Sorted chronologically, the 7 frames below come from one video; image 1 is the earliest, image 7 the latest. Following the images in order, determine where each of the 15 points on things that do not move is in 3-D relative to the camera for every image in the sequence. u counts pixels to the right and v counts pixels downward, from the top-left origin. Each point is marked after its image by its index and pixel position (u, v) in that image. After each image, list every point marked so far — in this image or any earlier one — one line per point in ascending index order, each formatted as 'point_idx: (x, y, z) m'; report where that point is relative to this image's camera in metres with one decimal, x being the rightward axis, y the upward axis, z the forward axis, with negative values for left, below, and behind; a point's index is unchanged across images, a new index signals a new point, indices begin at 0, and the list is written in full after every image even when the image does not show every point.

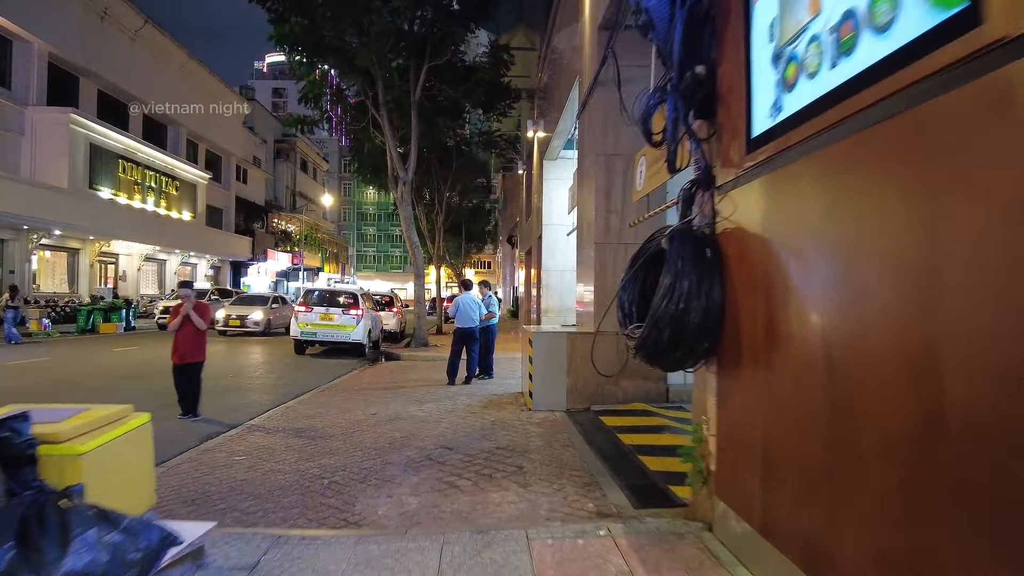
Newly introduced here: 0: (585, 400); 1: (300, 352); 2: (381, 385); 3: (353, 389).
0: (+0.9, -1.5, +8.4) m
1: (-5.8, -1.7, +17.8) m
2: (-2.3, -1.7, +11.5) m
3: (-2.7, -1.7, +11.0) m
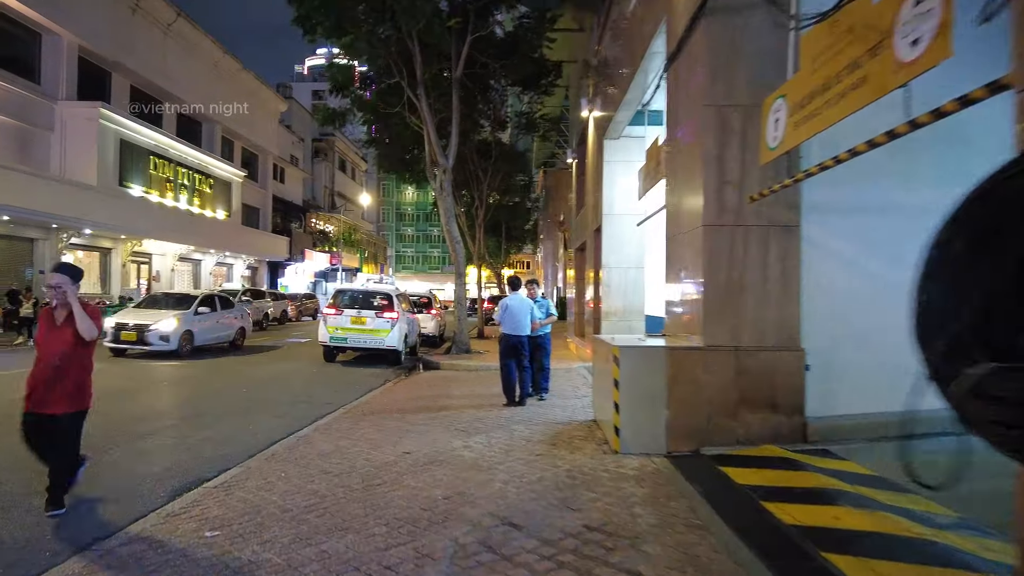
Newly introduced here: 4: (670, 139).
0: (+1.7, -1.4, +6.2) m
1: (-4.5, -1.8, +15.9) m
2: (-1.4, -1.7, +9.4) m
3: (-1.8, -1.7, +8.9) m
4: (+1.9, +1.8, +7.8) m
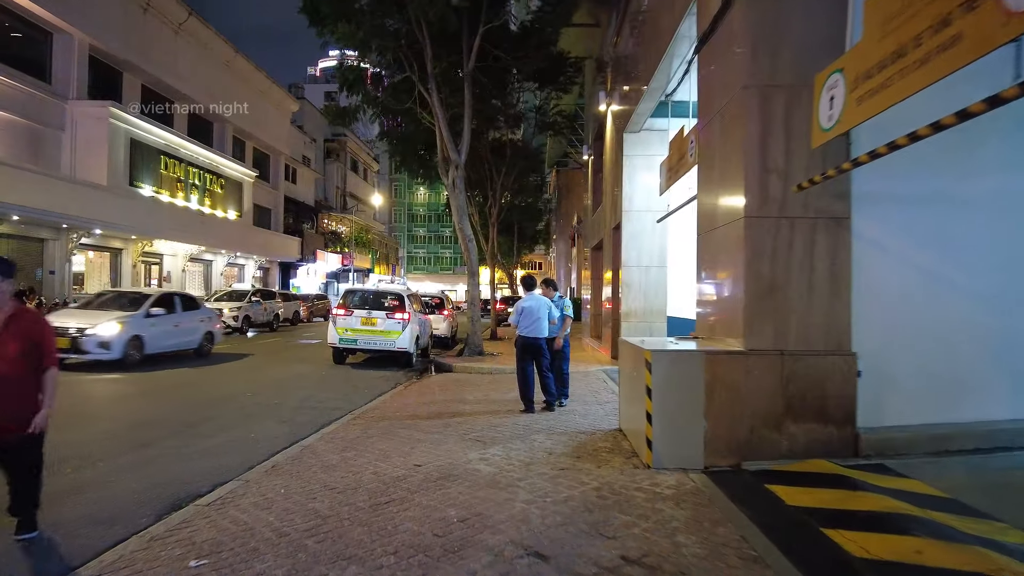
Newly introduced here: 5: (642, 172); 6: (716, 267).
0: (+1.9, -1.4, +5.6) m
1: (-4.1, -1.8, +15.4) m
2: (-1.1, -1.7, +8.9) m
3: (-1.5, -1.7, +8.4) m
4: (+2.1, +1.8, +7.2) m
5: (+2.7, +2.4, +13.6) m
6: (+2.1, +0.2, +6.7) m
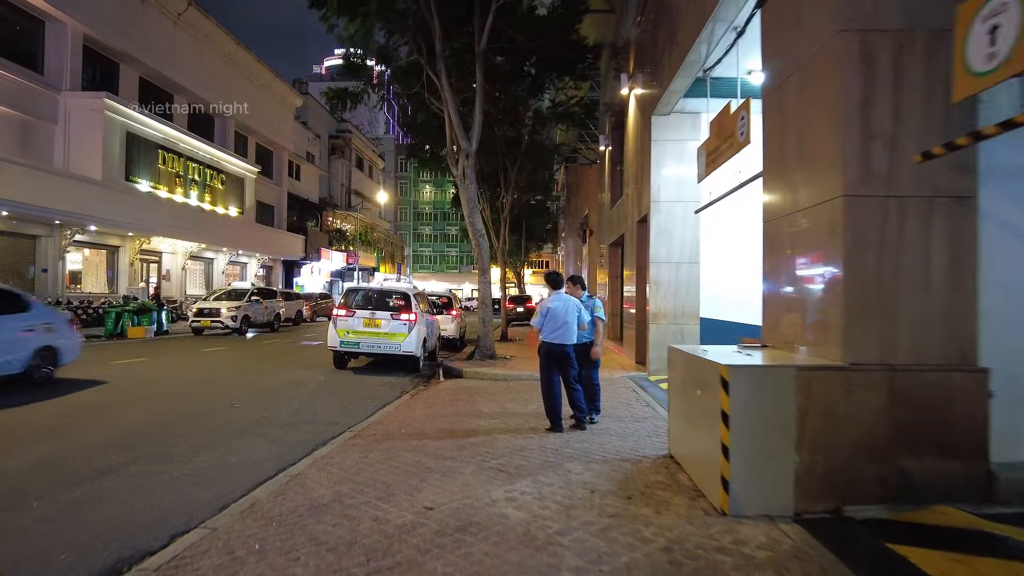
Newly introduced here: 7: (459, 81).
0: (+2.1, -1.4, +4.4) m
1: (-3.8, -1.7, +14.3) m
2: (-0.9, -1.7, +7.7) m
3: (-1.3, -1.7, +7.2) m
4: (+2.4, +1.8, +6.0) m
5: (+3.0, +2.5, +12.4) m
6: (+2.4, +0.2, +5.5) m
7: (-1.3, +5.4, +16.9) m
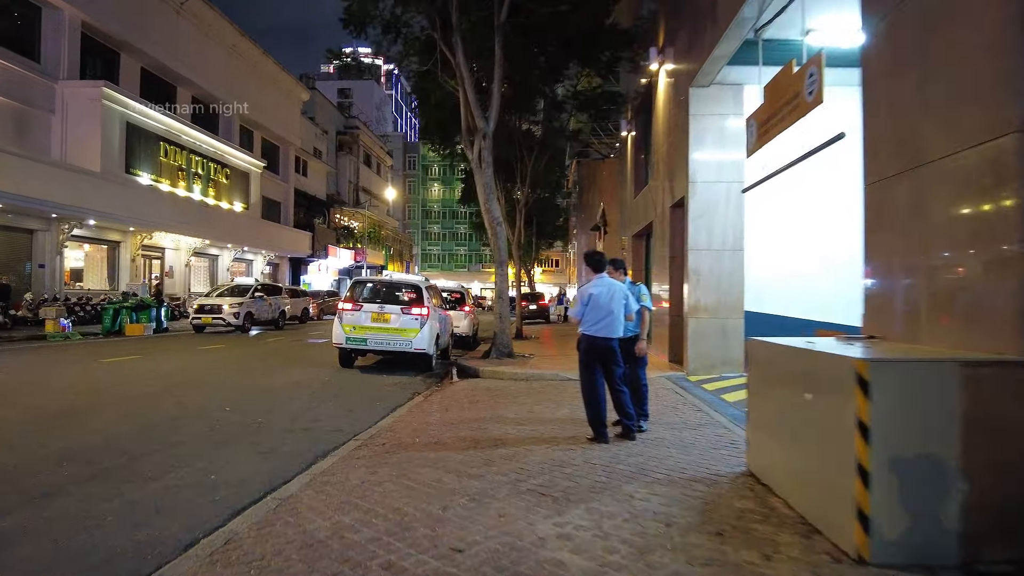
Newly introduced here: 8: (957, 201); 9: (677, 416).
0: (+2.4, -1.2, +3.2) m
1: (-3.4, -1.6, +13.1) m
2: (-0.5, -1.5, +6.5) m
3: (-0.9, -1.5, +6.1) m
4: (+2.7, +2.0, +4.8) m
5: (+3.4, +2.6, +11.2) m
6: (+2.7, +0.4, +4.3) m
7: (-0.9, +5.5, +15.7) m
8: (+2.7, +0.5, +4.0) m
9: (+1.9, -1.4, +7.3) m
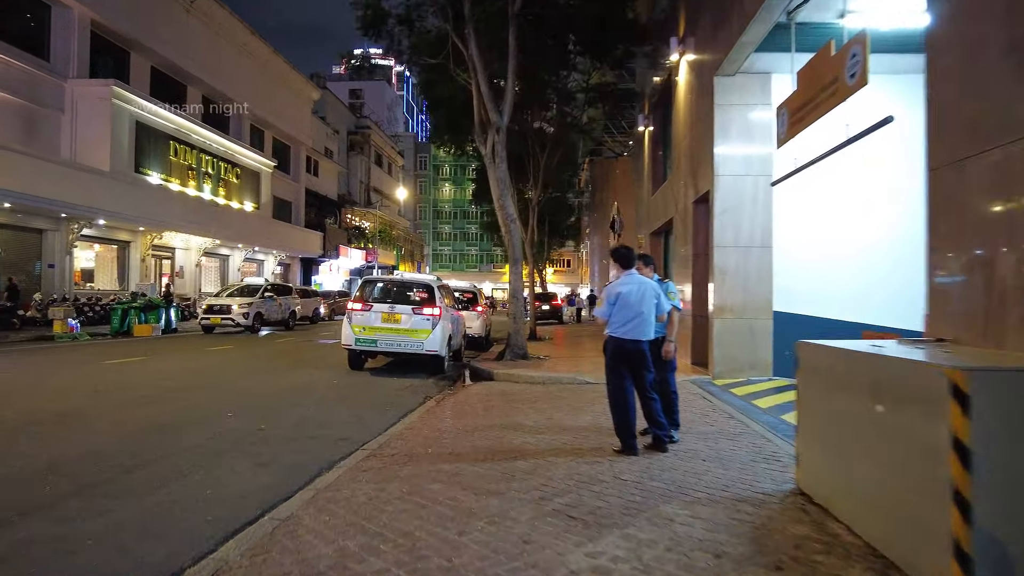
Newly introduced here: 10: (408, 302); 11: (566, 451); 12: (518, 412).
0: (+2.6, -1.2, +2.7) m
1: (-3.1, -1.5, +12.7) m
2: (-0.3, -1.5, +6.1) m
3: (-0.7, -1.5, +5.6) m
4: (+2.9, +2.0, +4.3) m
5: (+3.7, +2.6, +10.7) m
6: (+2.8, +0.4, +3.8) m
7: (-0.6, +5.5, +15.2) m
8: (+2.8, +0.5, +3.5) m
9: (+2.1, -1.4, +6.8) m
10: (-2.0, -0.3, +12.3) m
11: (+0.5, -1.5, +5.8) m
12: (+0.1, -1.5, +7.9) m
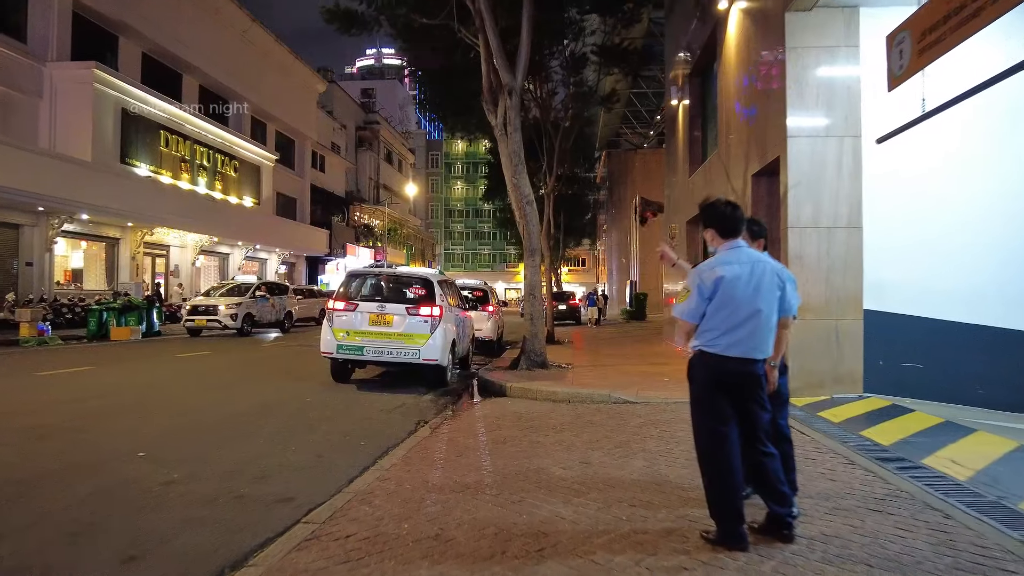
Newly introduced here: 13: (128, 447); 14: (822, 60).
0: (+2.6, -1.1, +0.4) m
1: (-2.8, -1.5, +10.6) m
2: (-0.2, -1.4, +3.8) m
3: (-0.6, -1.4, +3.4) m
4: (+2.9, +2.1, +2.0) m
5: (+3.9, +2.7, +8.4) m
6: (+2.9, +0.5, +1.5) m
7: (-0.3, +5.6, +13.0) m
8: (+2.9, +0.6, +1.2) m
9: (+2.2, -1.3, +4.5) m
10: (-1.7, -0.2, +10.1) m
11: (+0.6, -1.4, +3.5) m
12: (+0.3, -1.4, +5.7) m
13: (-3.6, -1.5, +6.1) m
14: (+4.0, +2.9, +8.3) m
